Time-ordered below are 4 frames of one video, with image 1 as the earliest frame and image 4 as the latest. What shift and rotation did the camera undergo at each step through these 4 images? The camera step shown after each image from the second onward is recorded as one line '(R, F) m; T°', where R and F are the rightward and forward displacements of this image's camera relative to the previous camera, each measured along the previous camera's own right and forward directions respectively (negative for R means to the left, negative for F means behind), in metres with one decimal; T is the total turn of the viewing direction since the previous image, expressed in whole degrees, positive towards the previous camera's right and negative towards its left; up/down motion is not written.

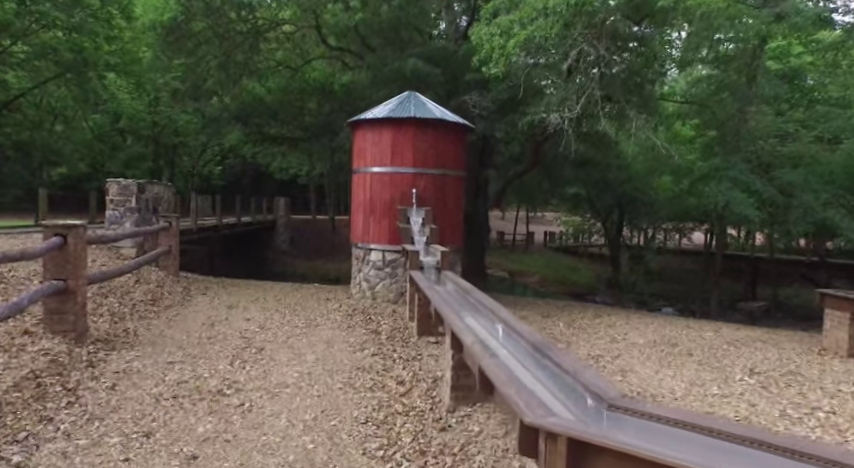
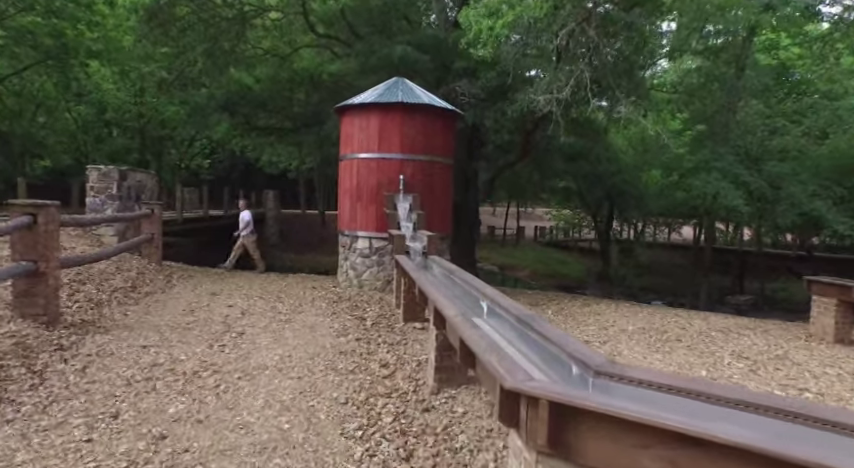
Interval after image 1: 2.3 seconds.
(+0.1, +0.1) m; +1°
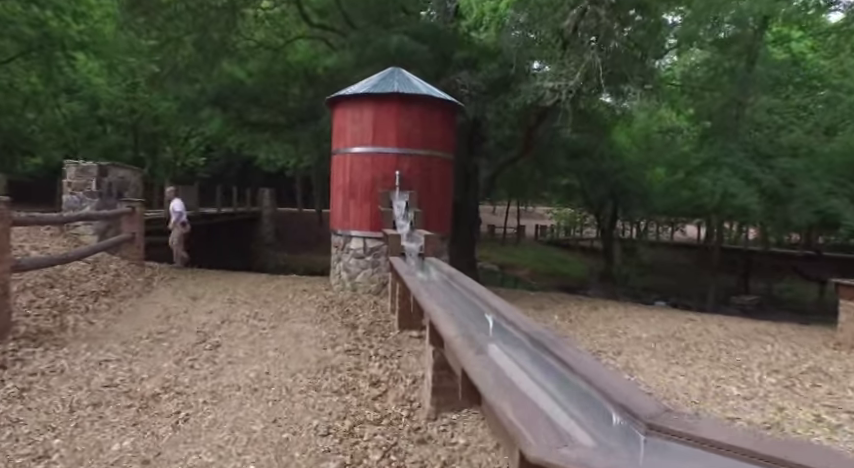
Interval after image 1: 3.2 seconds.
(0.0, +0.5) m; 0°
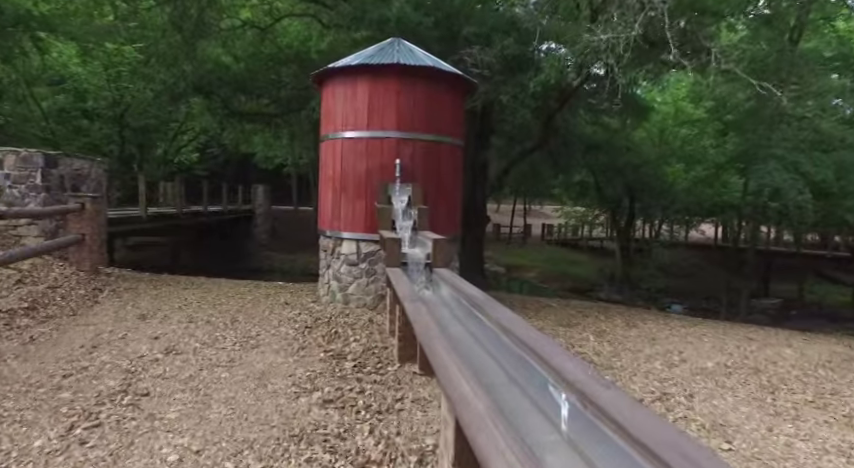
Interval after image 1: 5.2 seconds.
(-0.1, +1.4) m; 0°
